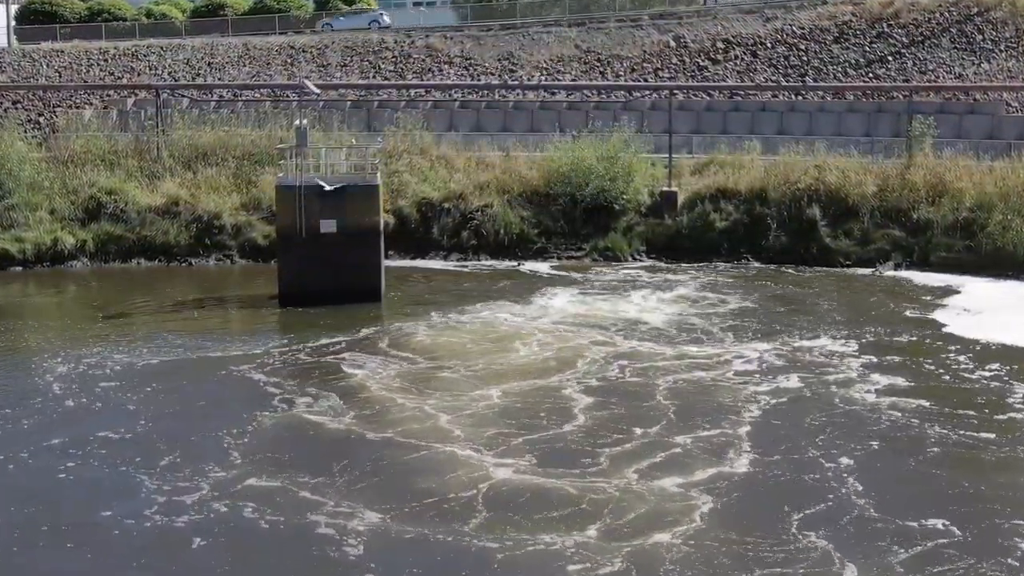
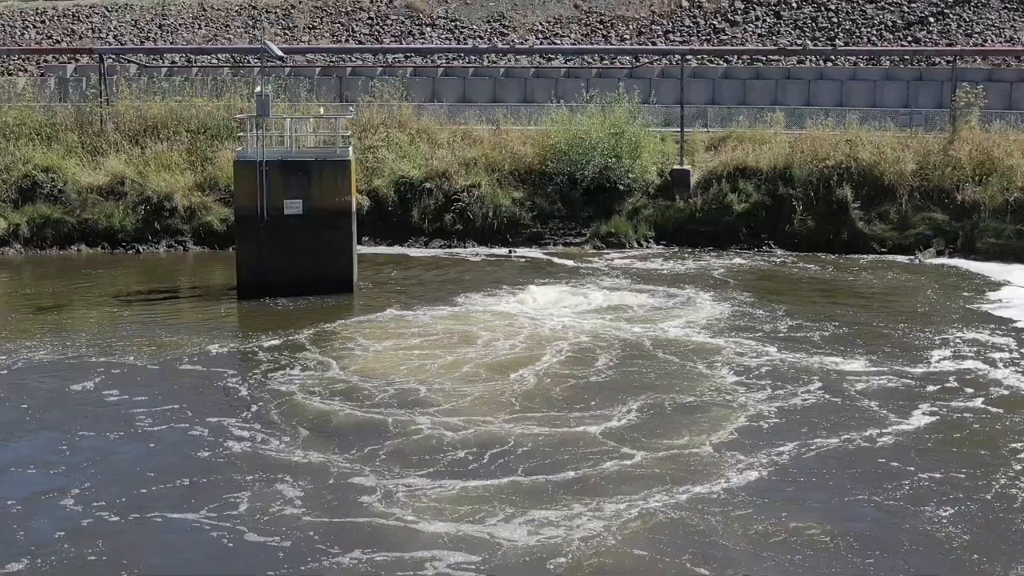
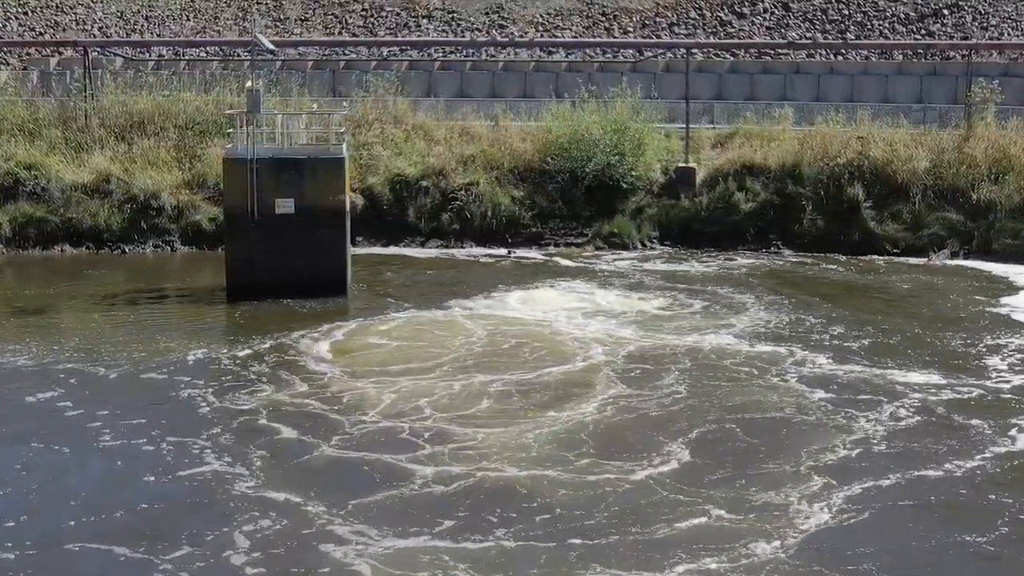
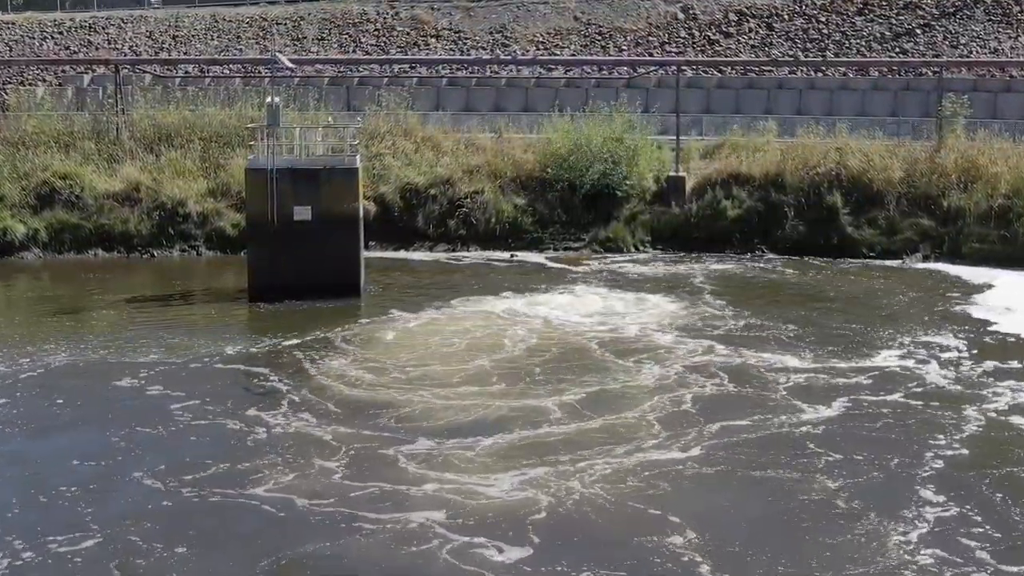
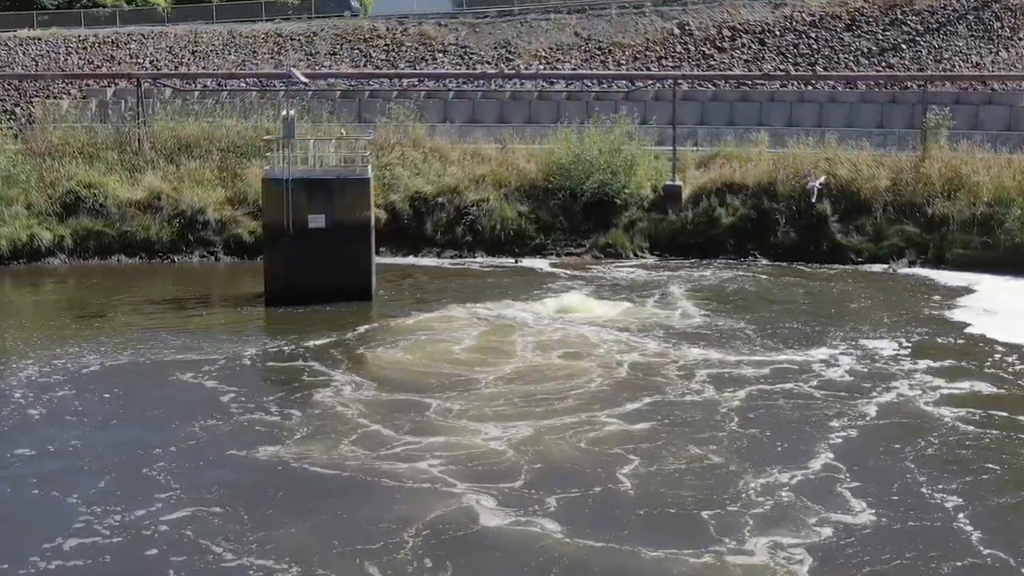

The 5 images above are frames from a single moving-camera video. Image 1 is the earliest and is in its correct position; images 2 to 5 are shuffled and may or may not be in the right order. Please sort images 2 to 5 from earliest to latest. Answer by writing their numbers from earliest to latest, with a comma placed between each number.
5, 4, 2, 3
